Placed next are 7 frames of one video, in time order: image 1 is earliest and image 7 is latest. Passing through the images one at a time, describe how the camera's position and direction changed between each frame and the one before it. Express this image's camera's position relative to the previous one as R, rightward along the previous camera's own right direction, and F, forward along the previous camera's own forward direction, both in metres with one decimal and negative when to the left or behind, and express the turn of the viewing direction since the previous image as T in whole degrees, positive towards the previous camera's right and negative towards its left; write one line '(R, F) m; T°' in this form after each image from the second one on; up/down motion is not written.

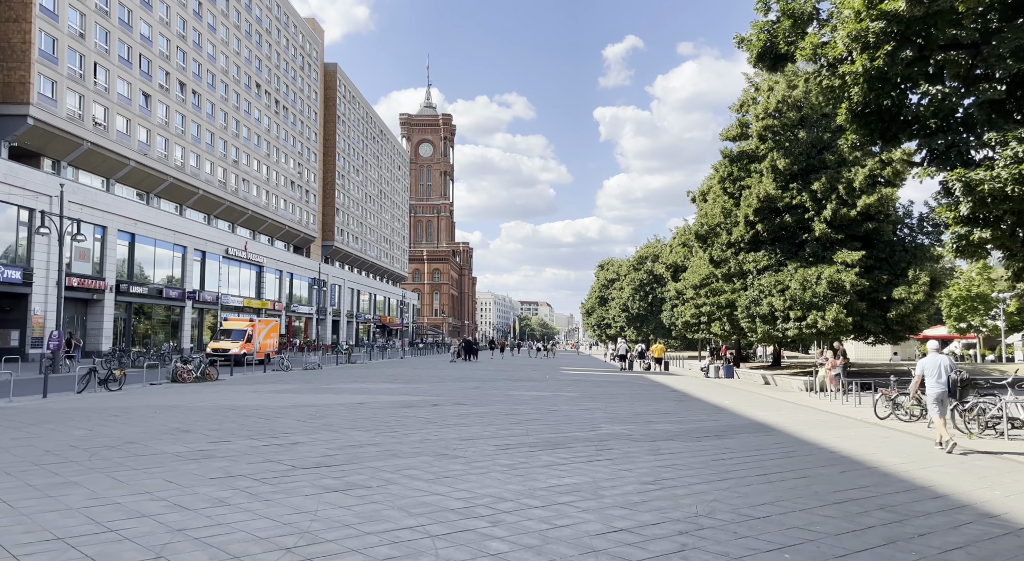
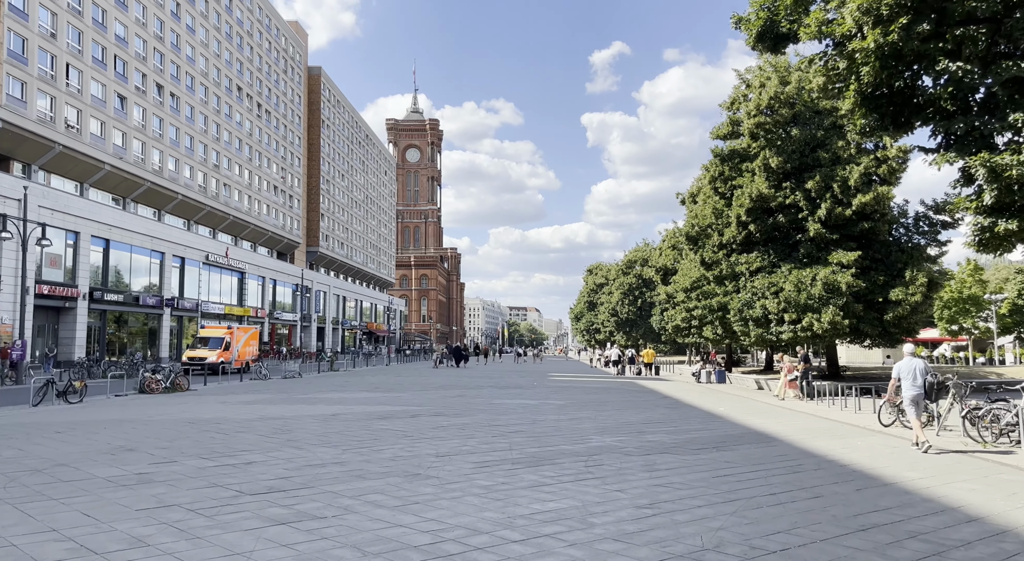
(+0.1, +1.0) m; +1°
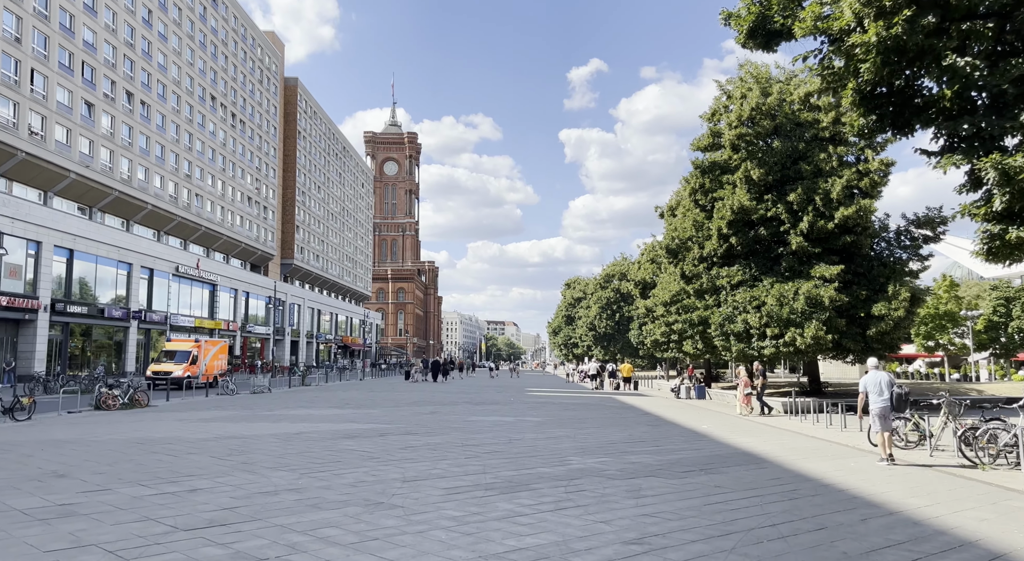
(0.0, +0.8) m; +2°
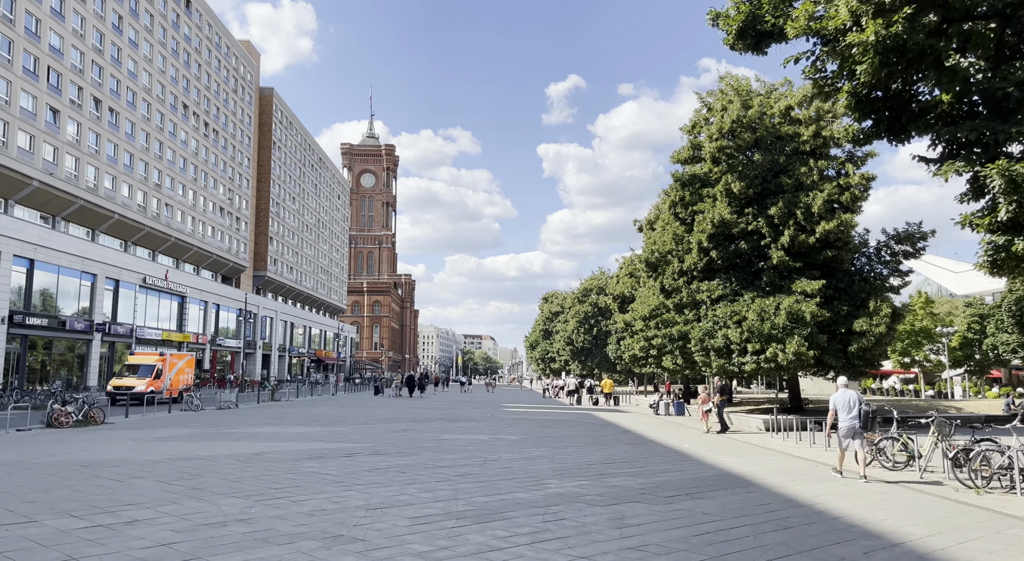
(0.0, +0.7) m; +2°
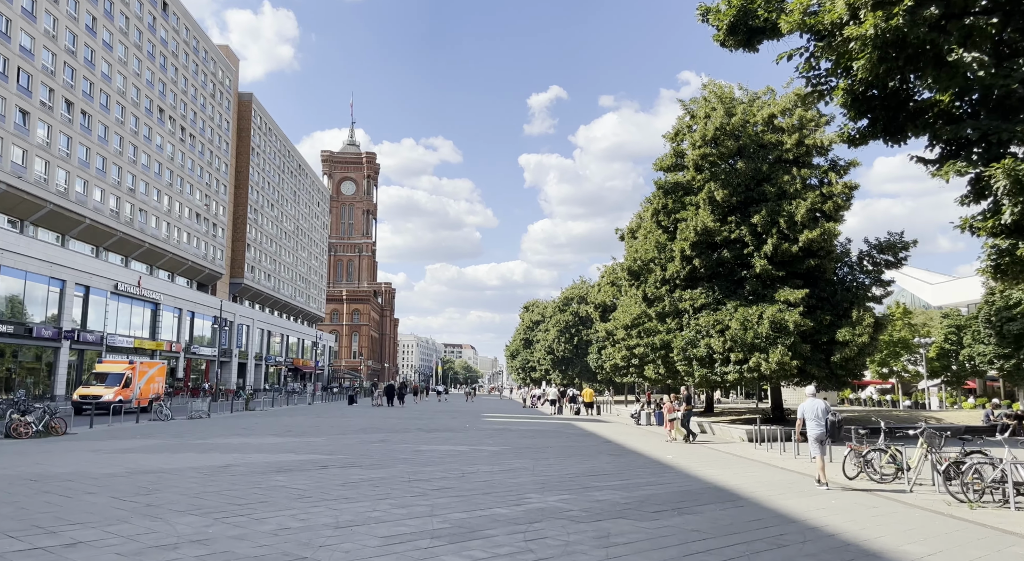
(0.0, +0.5) m; +2°
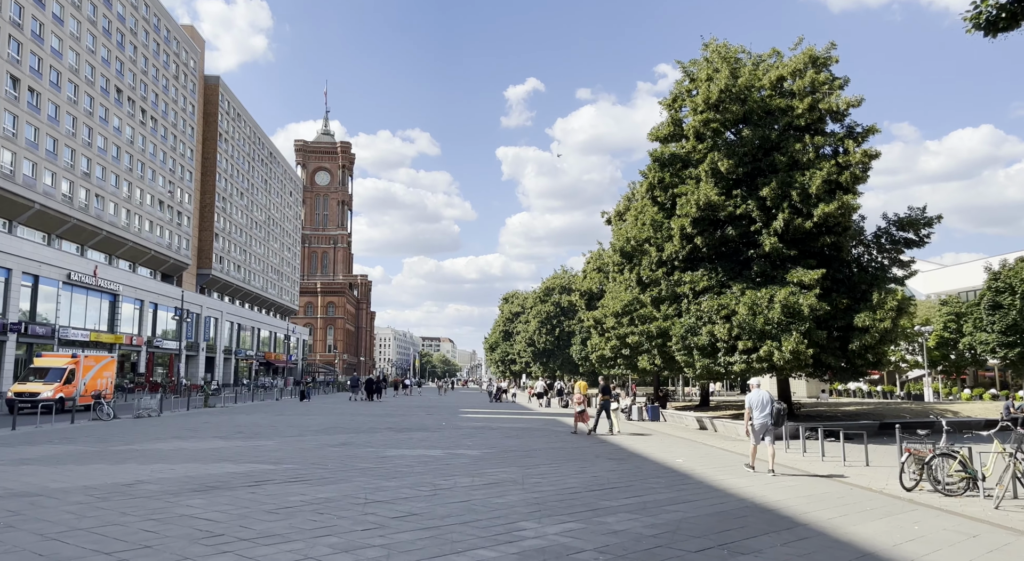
(-0.1, +2.7) m; +2°
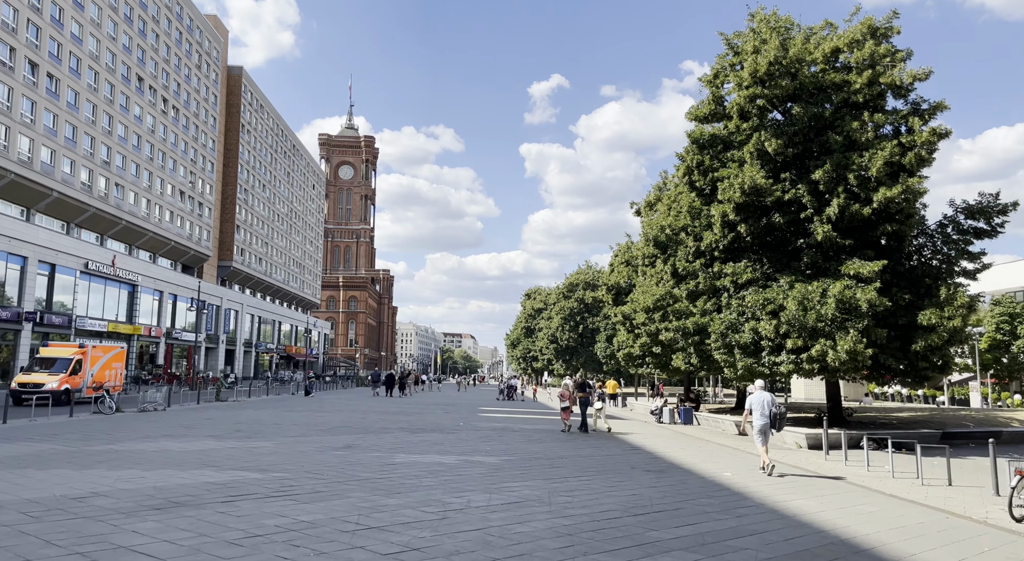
(-0.1, +1.8) m; -2°
